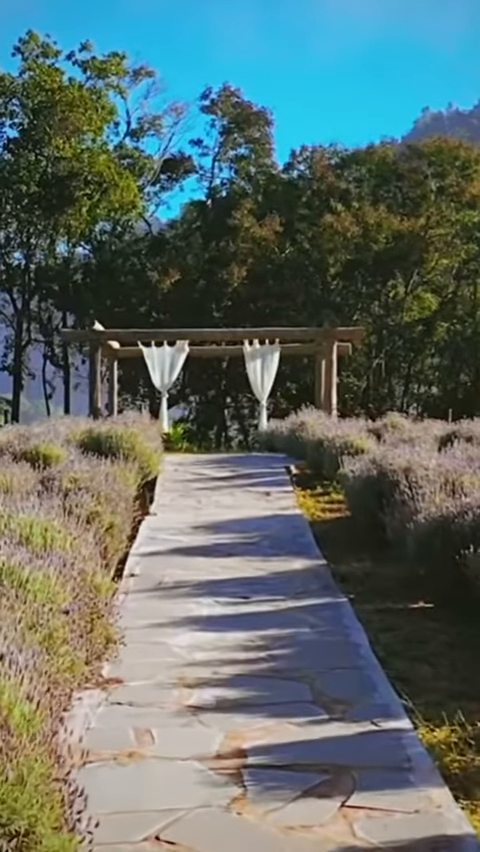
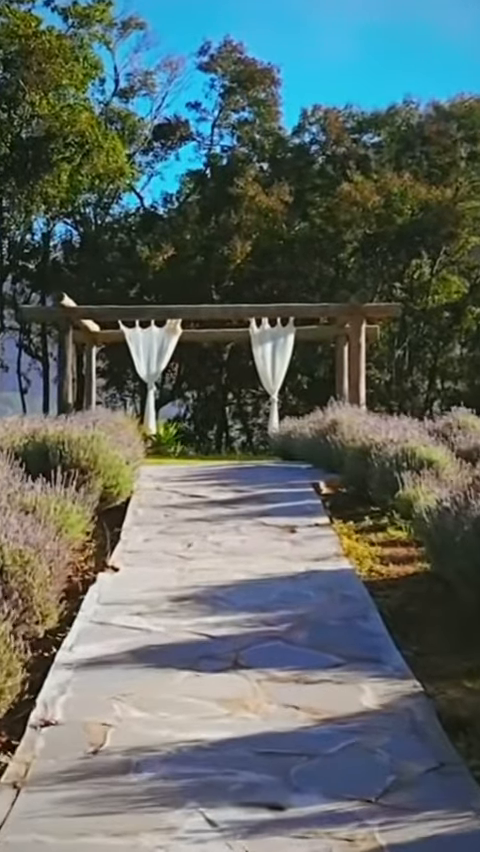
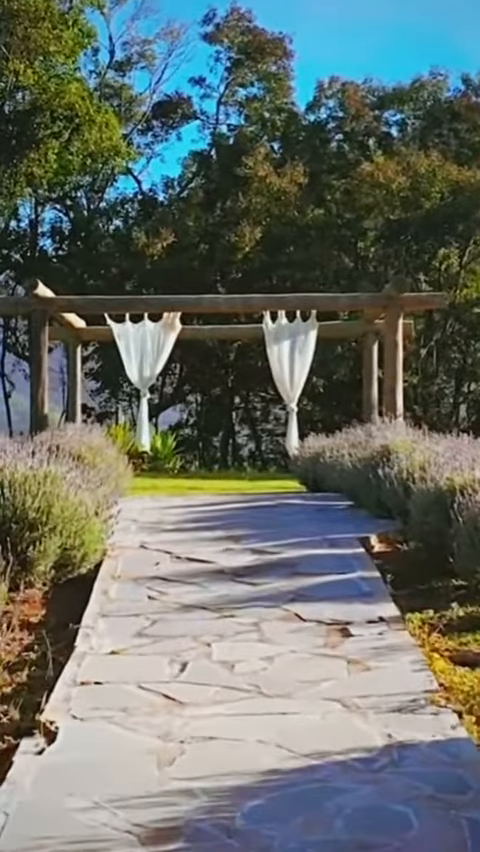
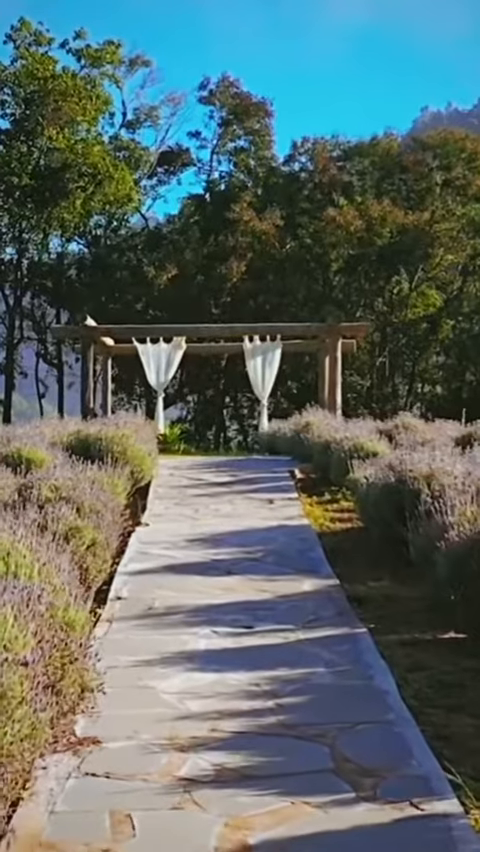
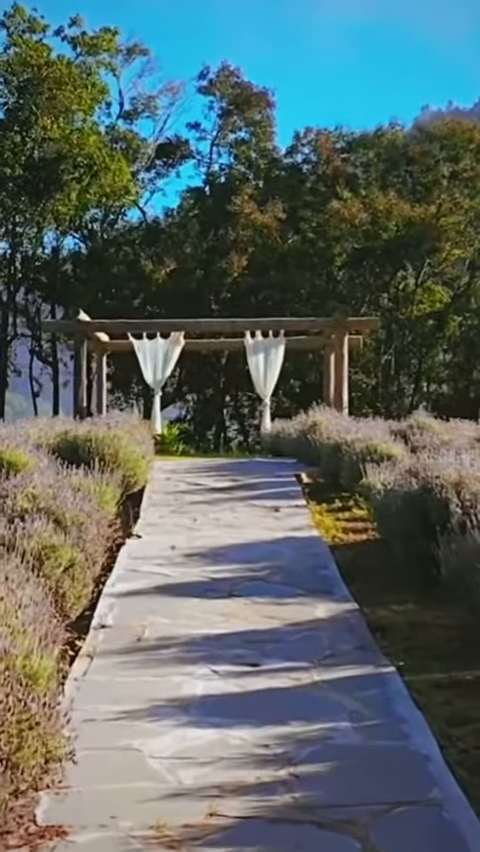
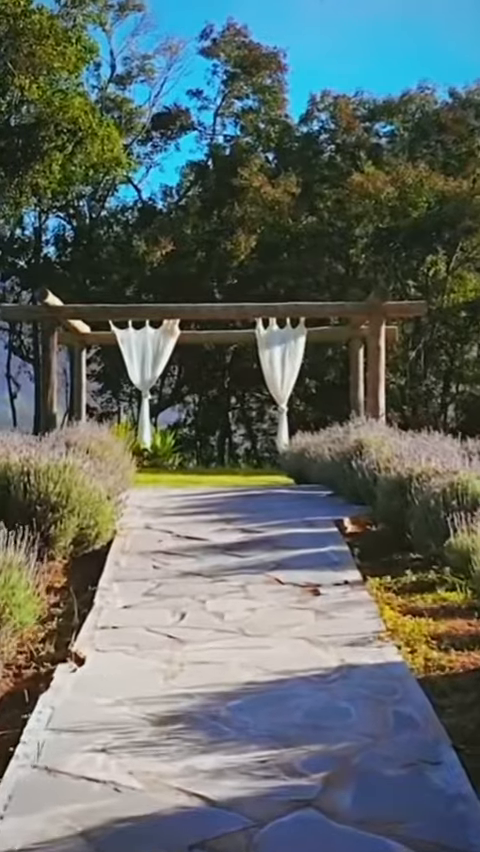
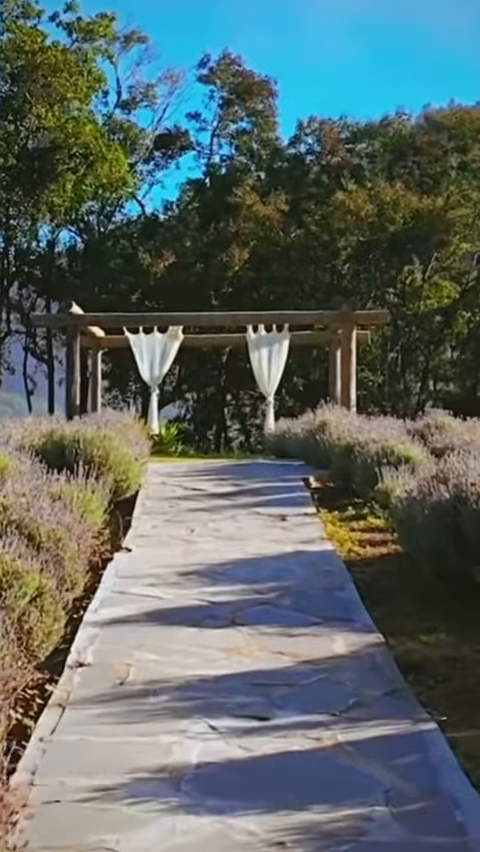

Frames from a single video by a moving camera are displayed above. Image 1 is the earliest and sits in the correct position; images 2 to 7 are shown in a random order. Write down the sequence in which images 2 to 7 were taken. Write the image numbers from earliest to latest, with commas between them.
4, 5, 7, 2, 6, 3
